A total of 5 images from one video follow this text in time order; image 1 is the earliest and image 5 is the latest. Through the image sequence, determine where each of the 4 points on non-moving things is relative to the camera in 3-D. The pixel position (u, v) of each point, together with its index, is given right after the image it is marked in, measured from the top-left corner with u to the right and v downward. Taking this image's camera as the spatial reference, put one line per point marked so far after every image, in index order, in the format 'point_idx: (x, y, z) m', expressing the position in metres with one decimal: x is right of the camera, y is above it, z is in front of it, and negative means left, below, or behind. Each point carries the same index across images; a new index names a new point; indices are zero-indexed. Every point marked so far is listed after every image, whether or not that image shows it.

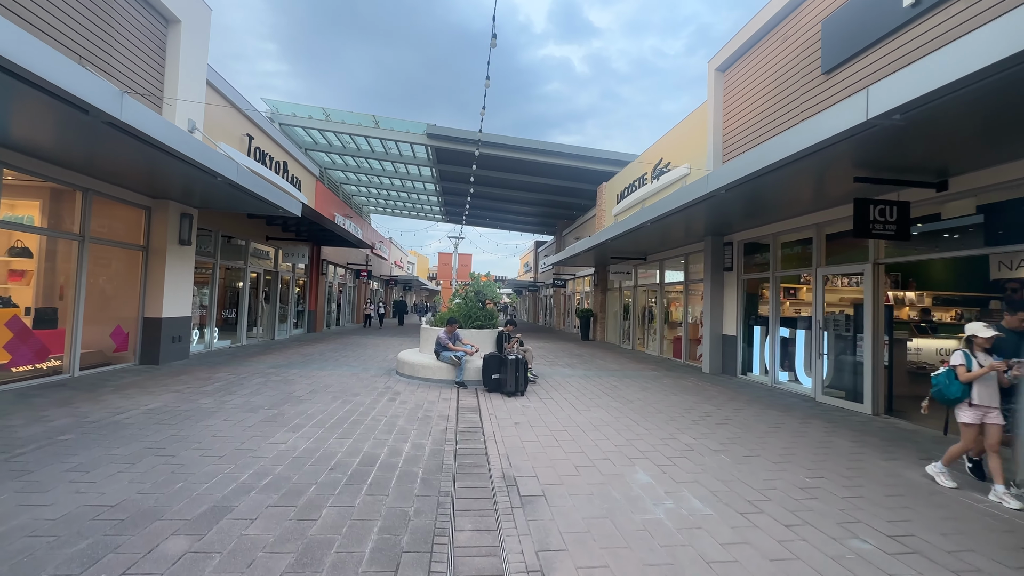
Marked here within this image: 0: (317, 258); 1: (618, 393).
0: (-7.9, +1.2, +18.2) m
1: (+1.9, -1.8, +7.9) m
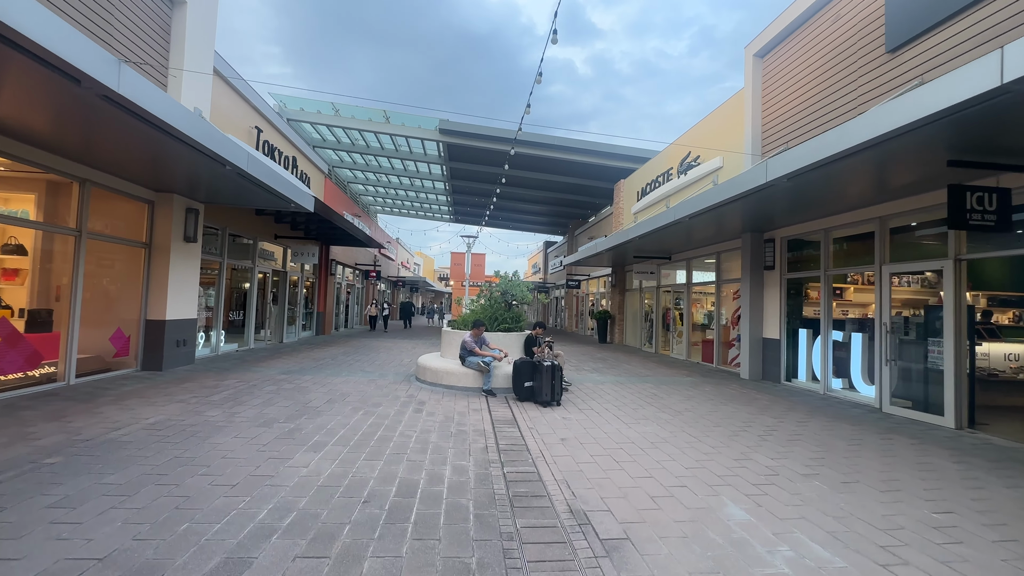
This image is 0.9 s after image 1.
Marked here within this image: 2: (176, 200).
0: (-7.3, +1.2, +17.6) m
1: (+2.4, -1.8, +7.2) m
2: (-6.4, +1.7, +8.6) m
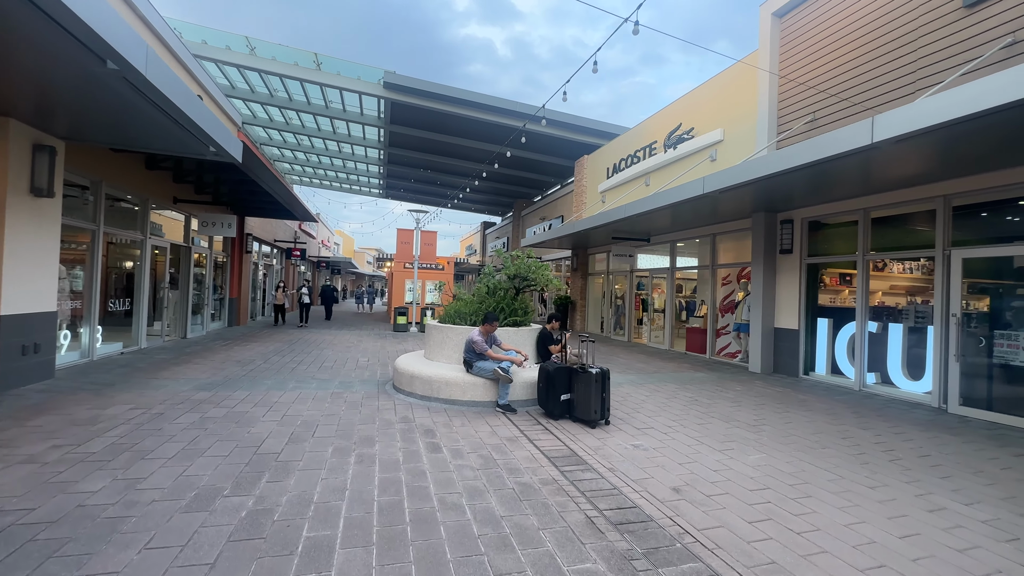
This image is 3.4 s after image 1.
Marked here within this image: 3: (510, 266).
0: (-8.7, +1.8, +14.3) m
1: (+2.7, -1.6, +6.0) m
2: (-6.2, +2.0, +5.6) m
3: (-0.1, +0.3, +6.8) m
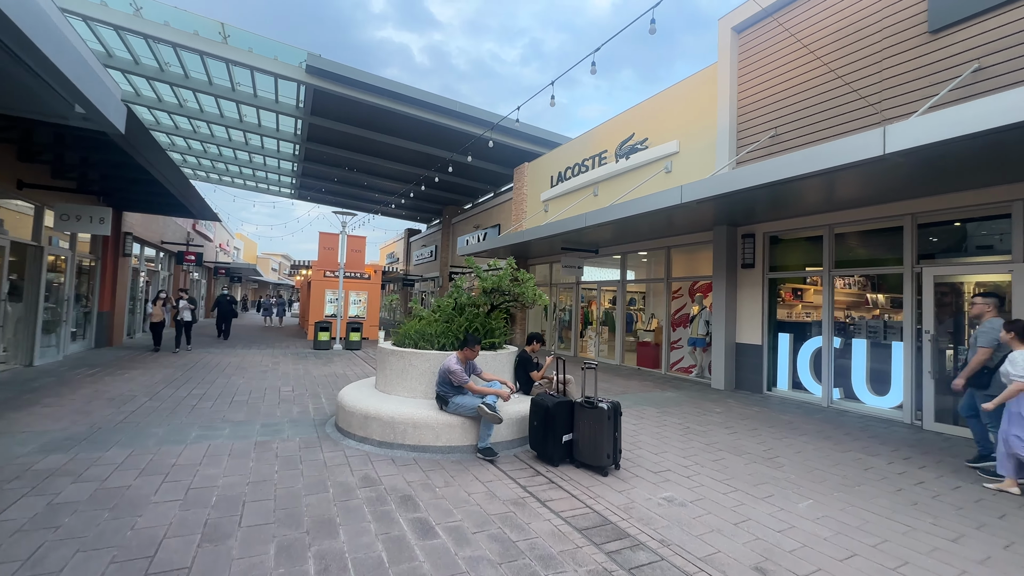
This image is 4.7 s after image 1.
0: (-10.3, +1.5, +11.6) m
1: (+2.4, -1.8, +5.4) m
2: (-6.2, +1.9, +3.5) m
3: (-0.4, +0.1, +5.8) m
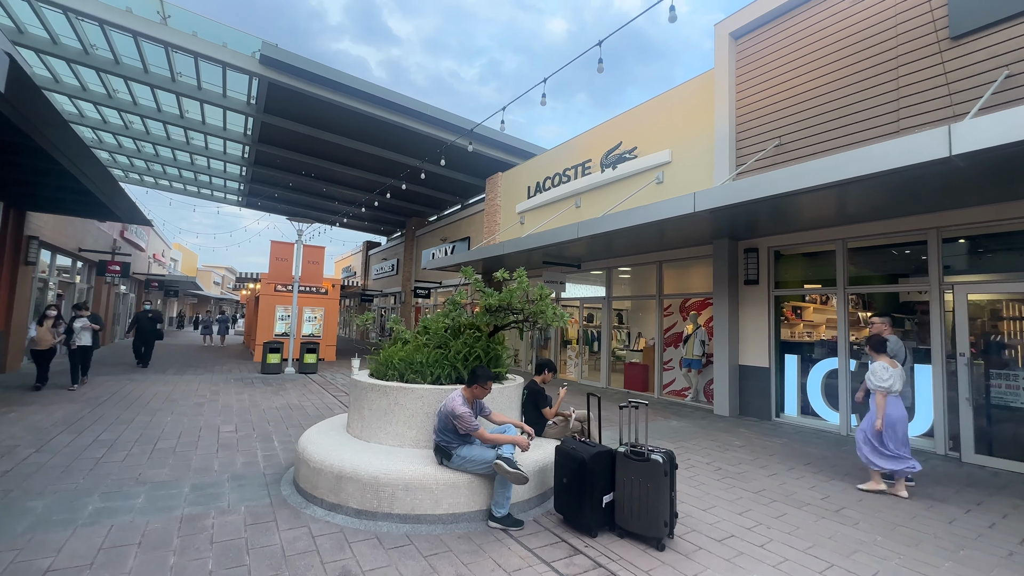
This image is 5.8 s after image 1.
0: (-10.7, +1.2, +9.7) m
1: (+2.5, -2.0, +4.6) m
2: (-5.9, +1.8, +2.0) m
3: (-0.4, 0.0, +4.8) m
